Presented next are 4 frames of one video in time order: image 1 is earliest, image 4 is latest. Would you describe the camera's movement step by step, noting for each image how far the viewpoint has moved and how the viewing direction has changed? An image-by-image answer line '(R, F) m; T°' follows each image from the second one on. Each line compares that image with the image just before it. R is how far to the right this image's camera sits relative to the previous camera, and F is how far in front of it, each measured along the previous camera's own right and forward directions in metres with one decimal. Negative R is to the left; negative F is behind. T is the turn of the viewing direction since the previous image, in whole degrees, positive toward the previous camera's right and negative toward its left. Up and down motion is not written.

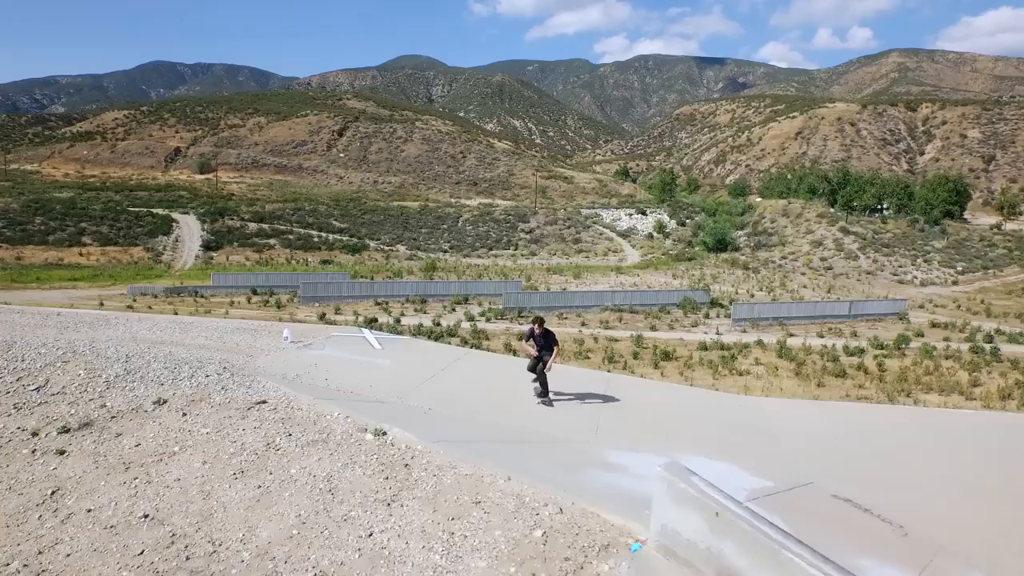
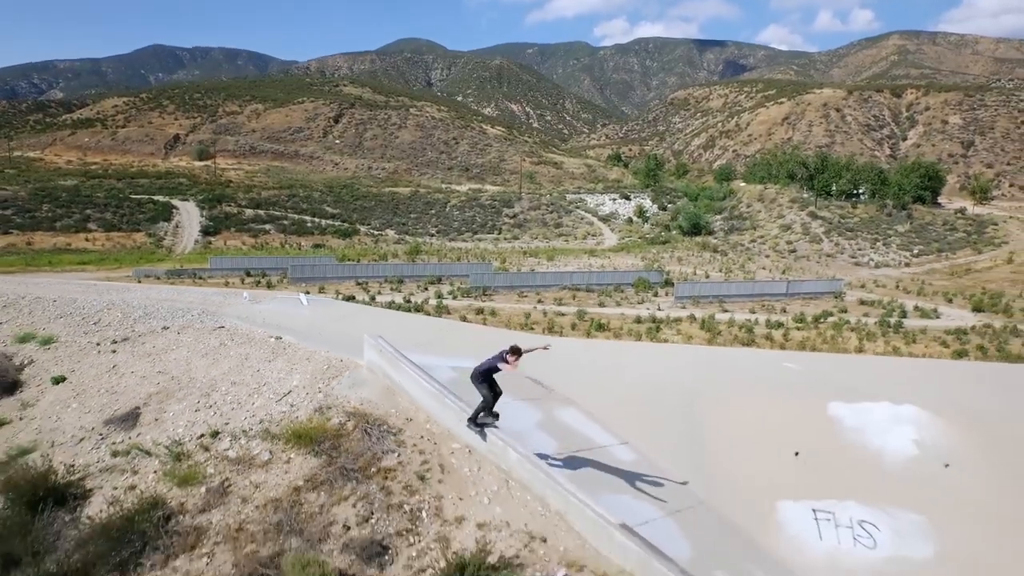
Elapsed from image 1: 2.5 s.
(+2.0, -3.8) m; 0°
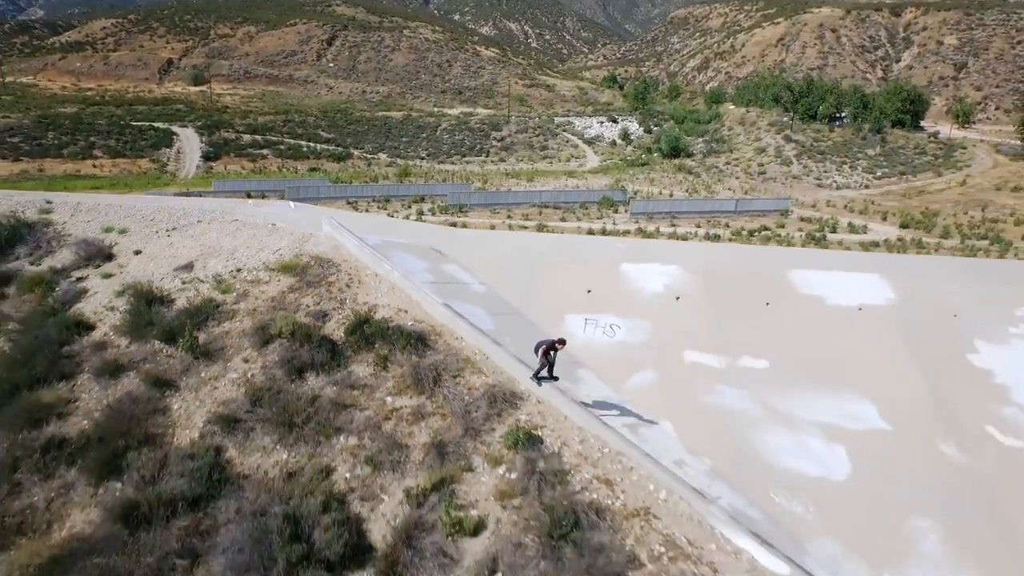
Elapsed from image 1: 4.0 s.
(+1.8, -4.6) m; 0°
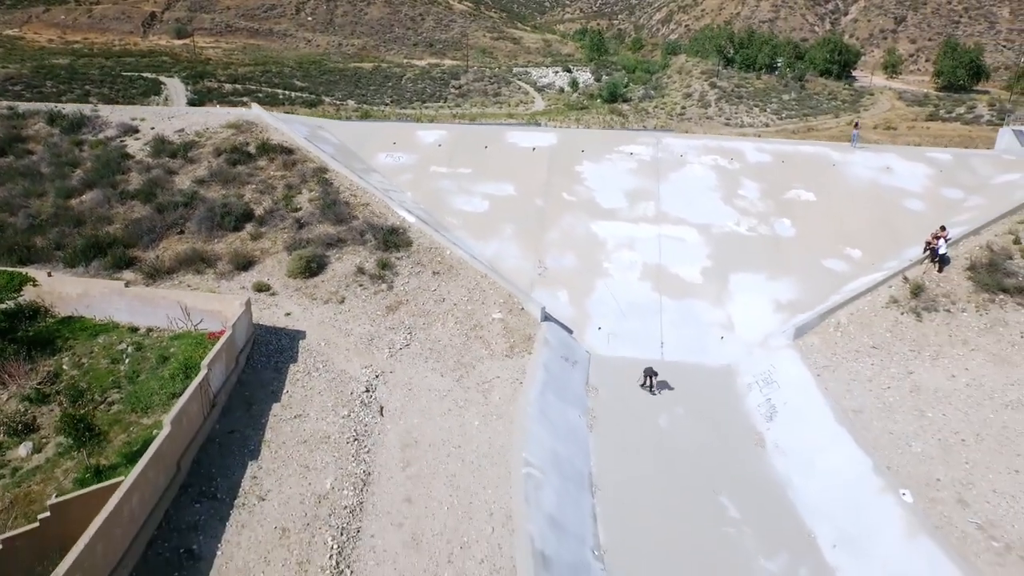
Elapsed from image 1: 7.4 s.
(+5.1, -10.6) m; 0°
